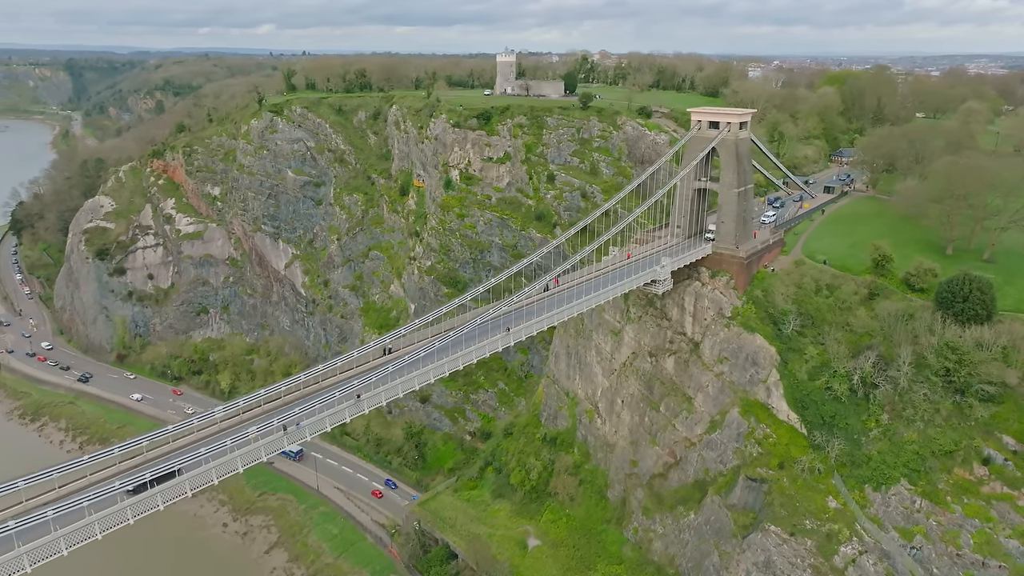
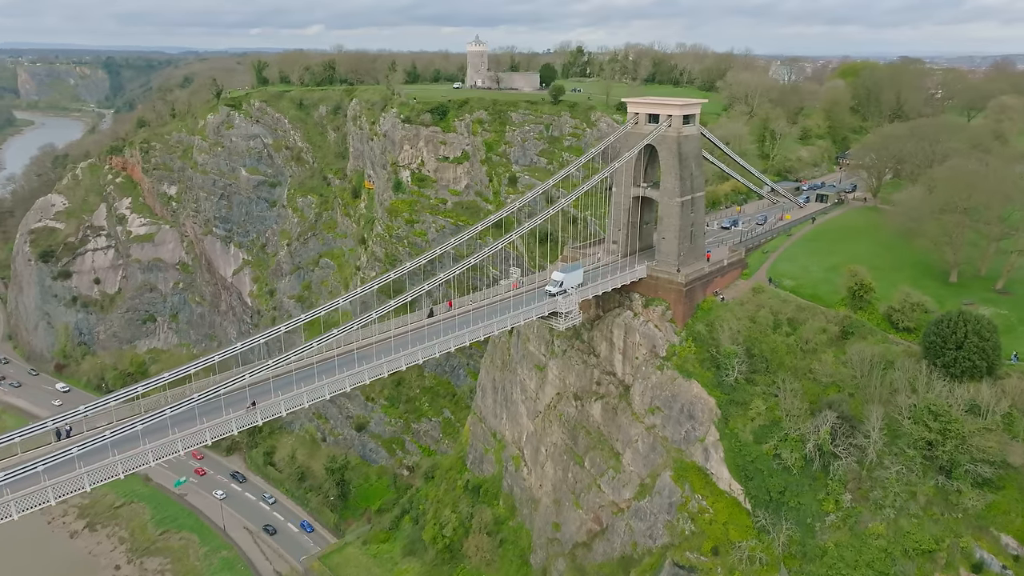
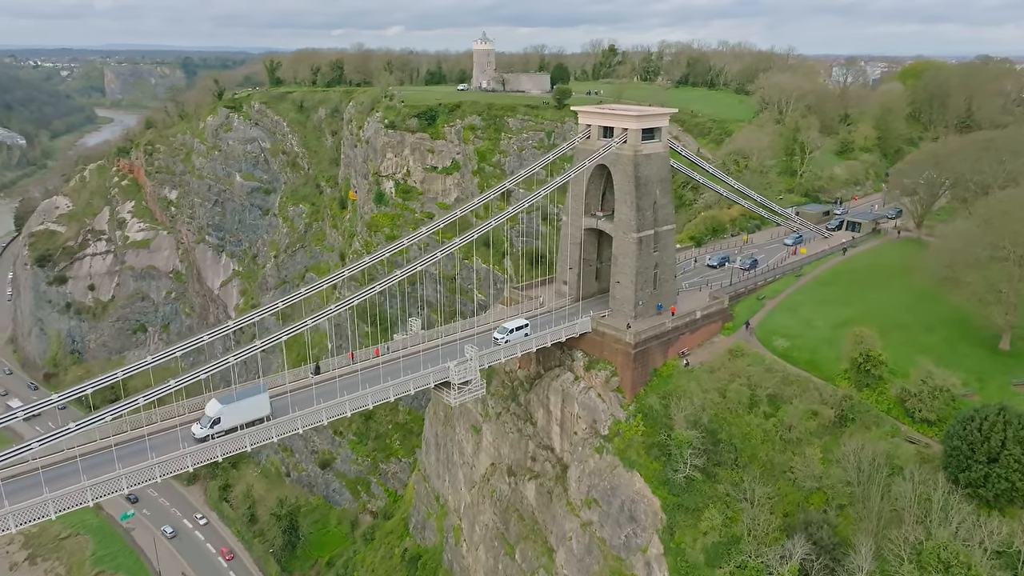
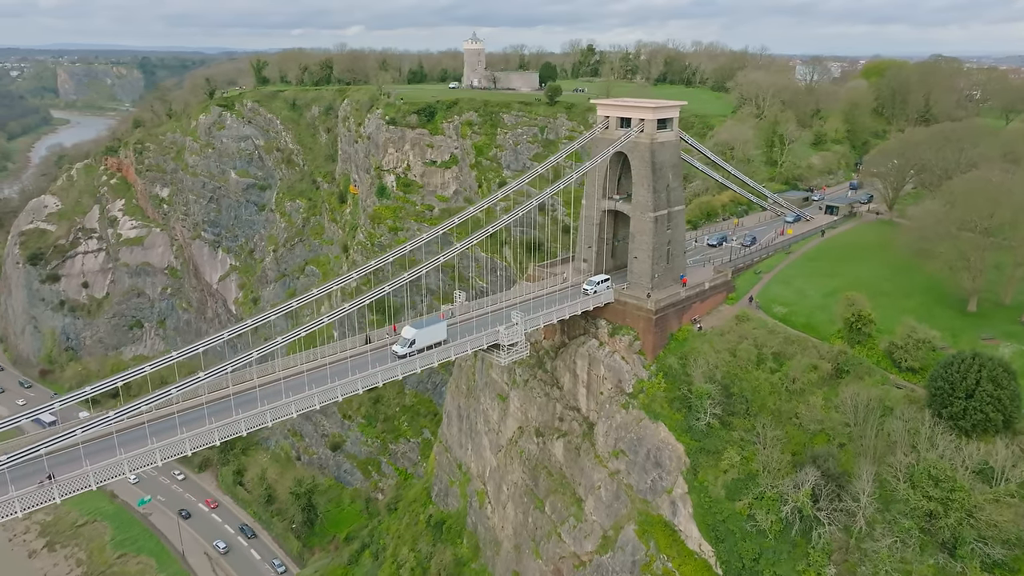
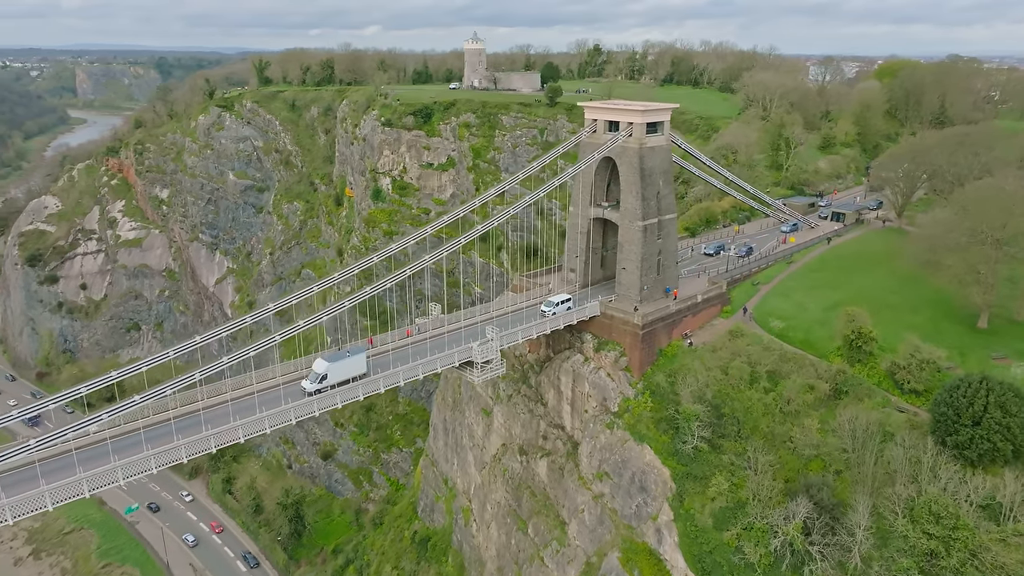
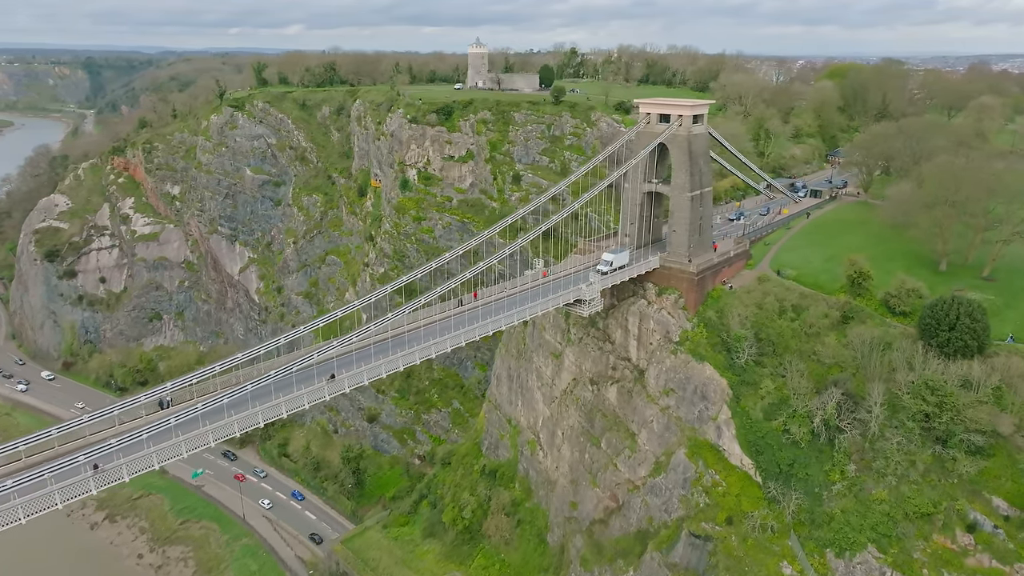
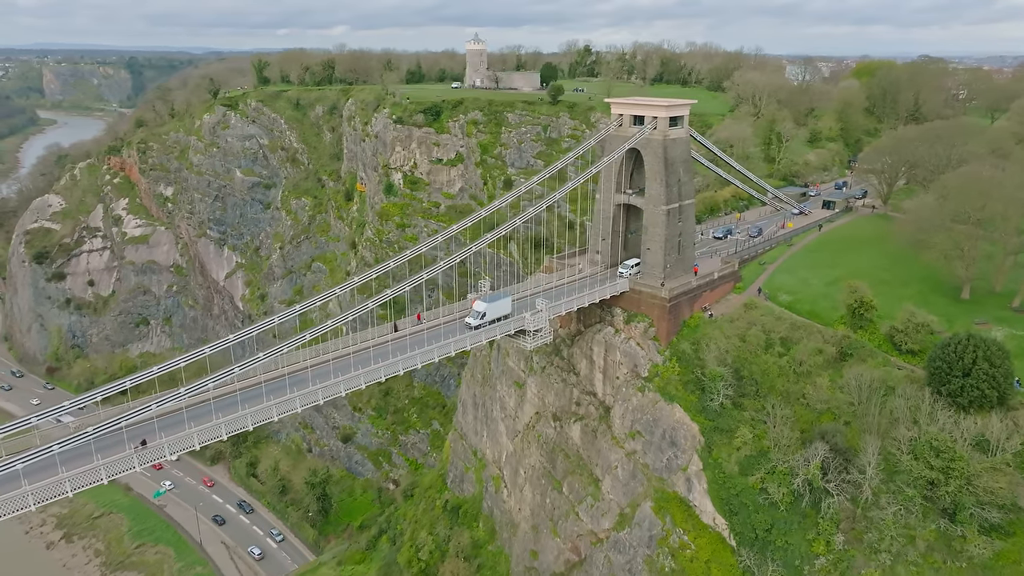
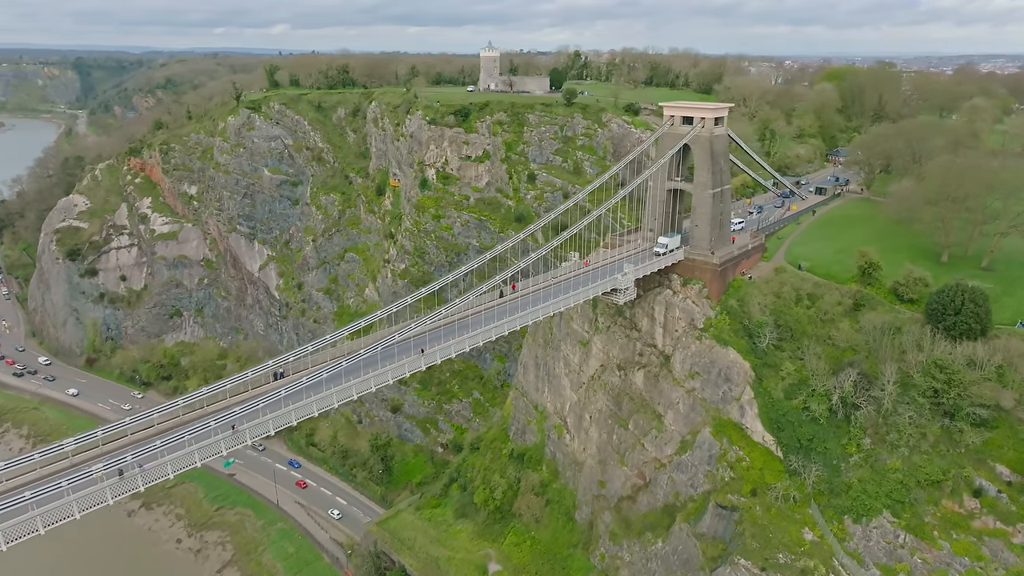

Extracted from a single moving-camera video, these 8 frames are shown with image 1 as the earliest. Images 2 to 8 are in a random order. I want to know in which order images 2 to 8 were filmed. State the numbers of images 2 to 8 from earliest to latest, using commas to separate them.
8, 6, 2, 7, 4, 5, 3
